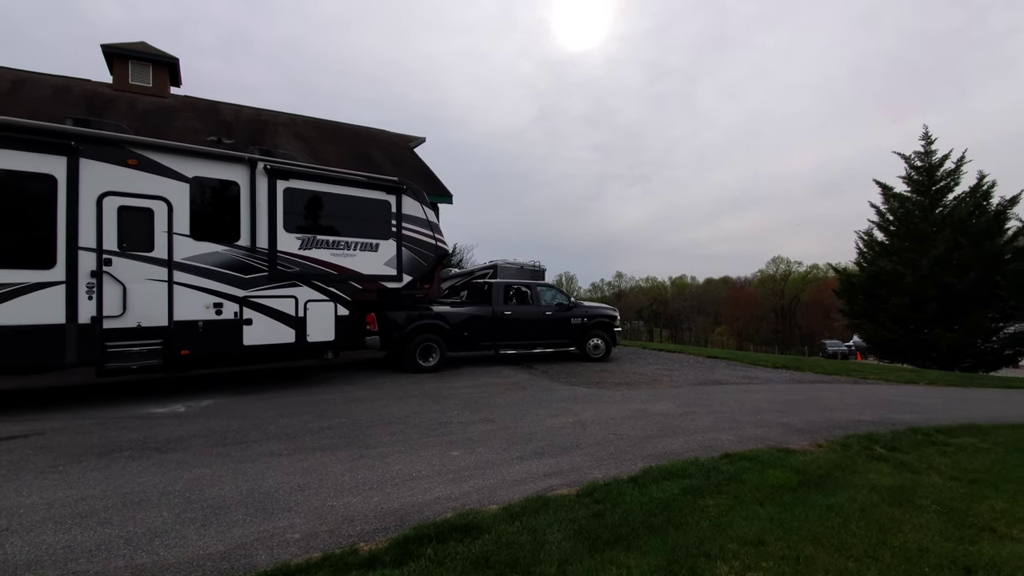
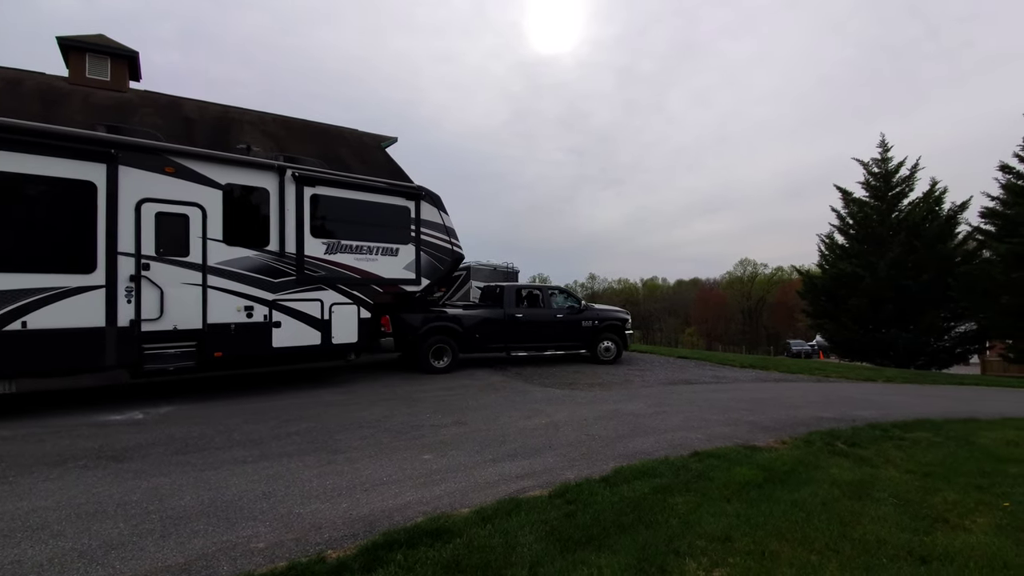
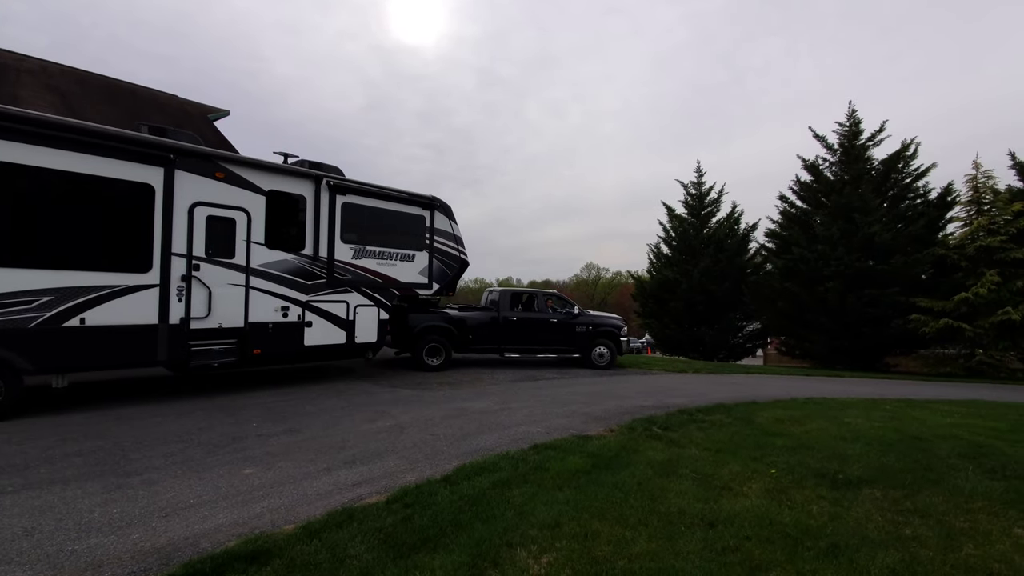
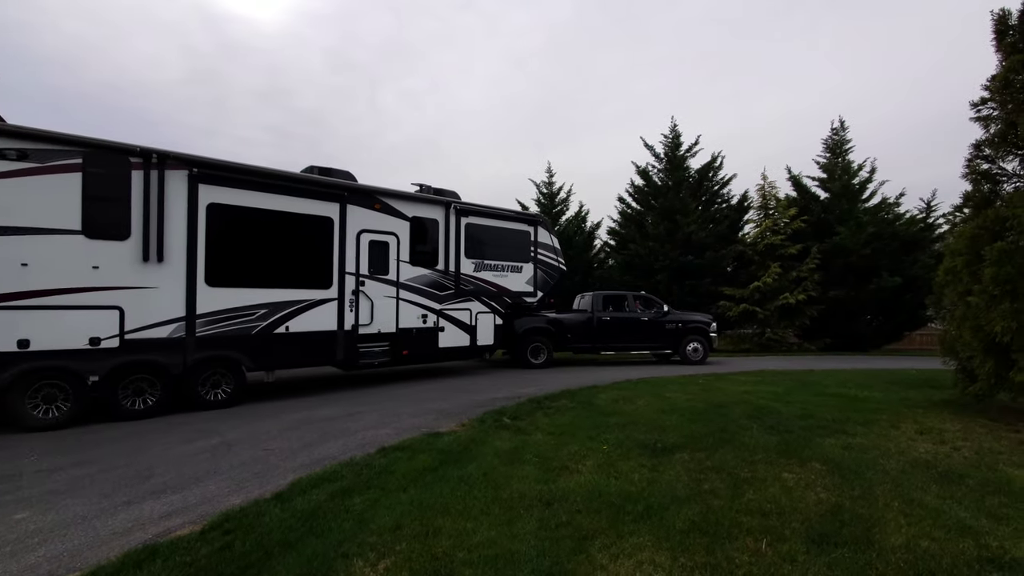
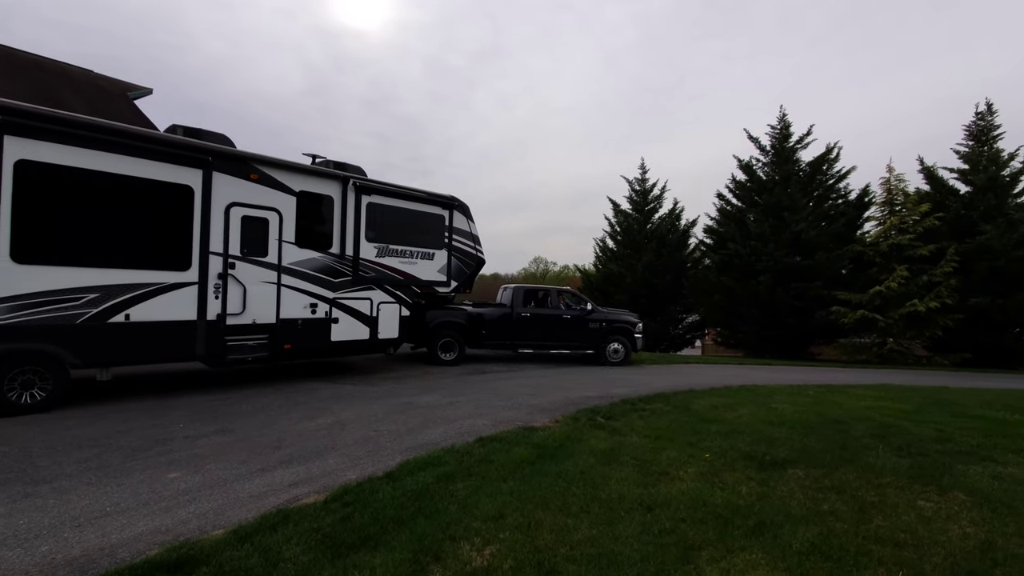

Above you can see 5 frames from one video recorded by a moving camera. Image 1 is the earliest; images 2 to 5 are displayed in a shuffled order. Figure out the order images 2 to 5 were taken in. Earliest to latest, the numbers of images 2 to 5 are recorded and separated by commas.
2, 3, 5, 4
